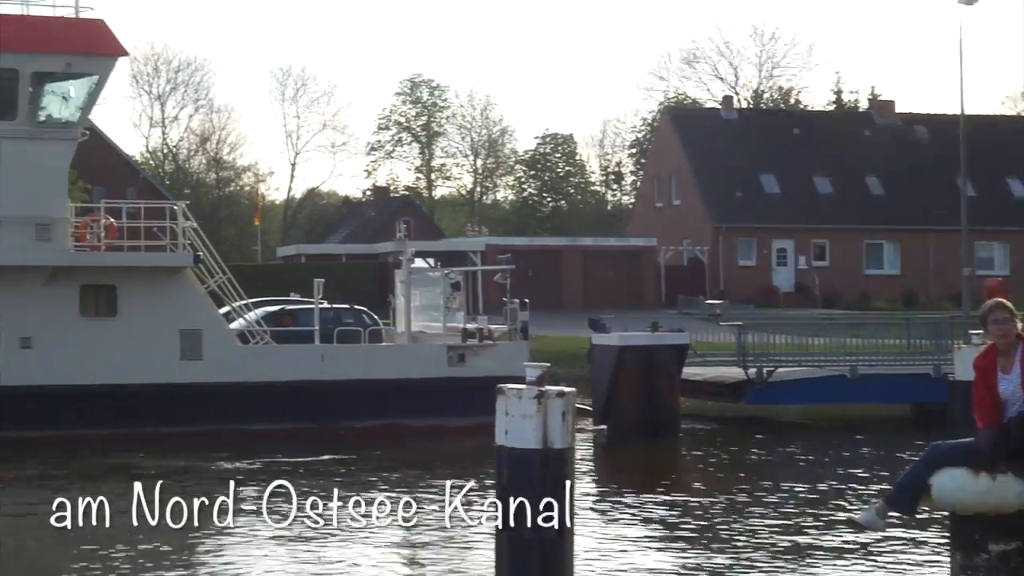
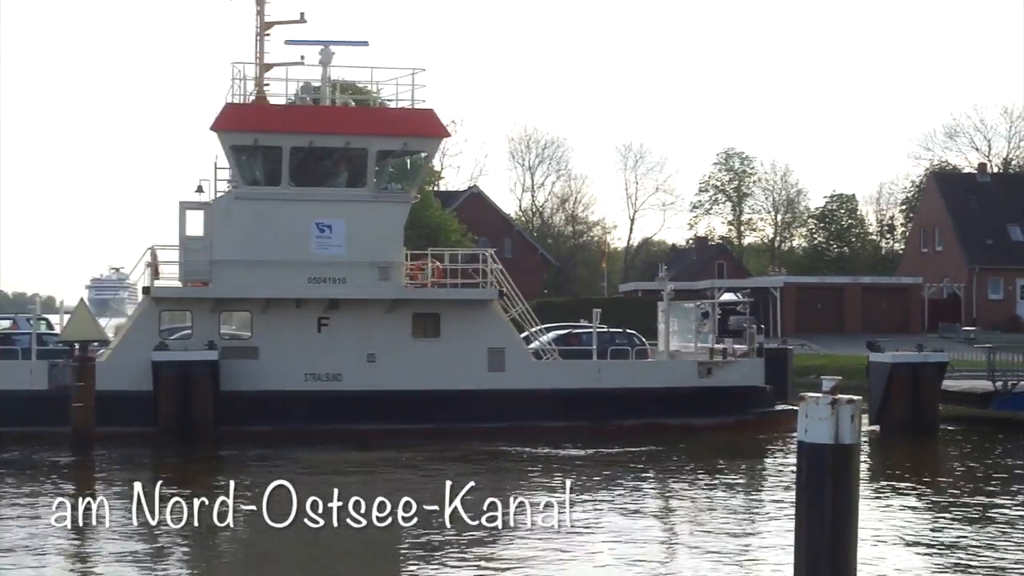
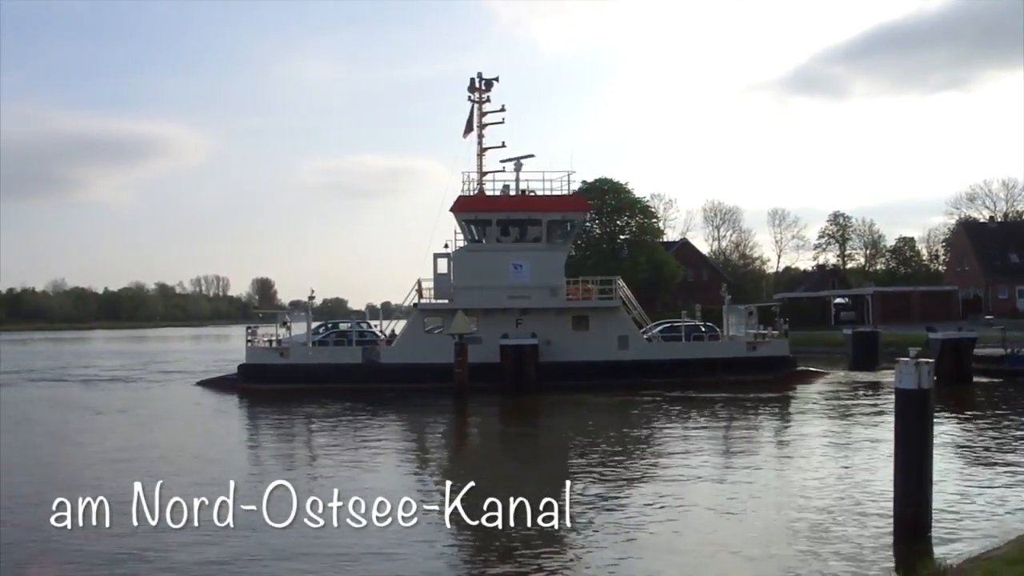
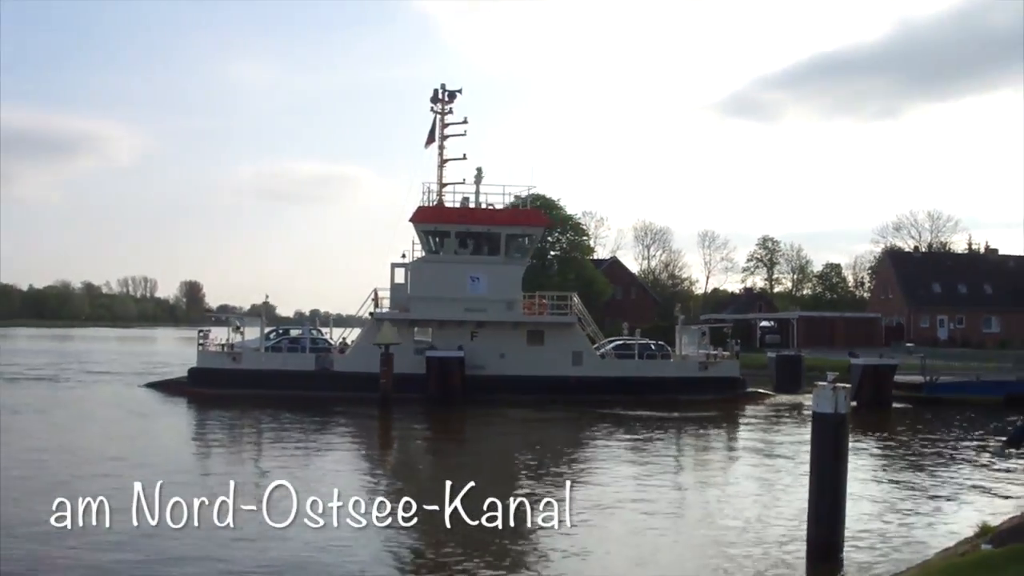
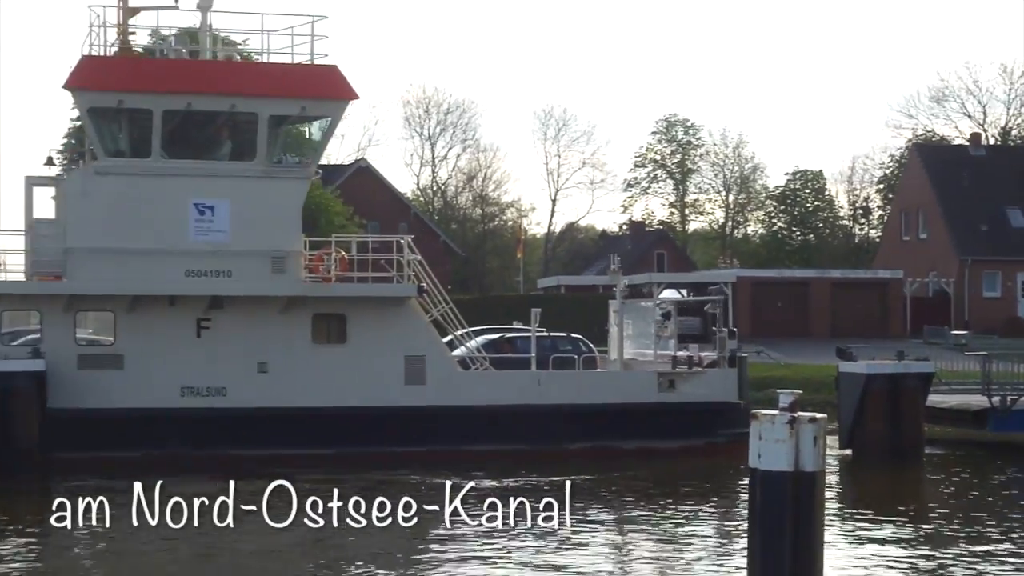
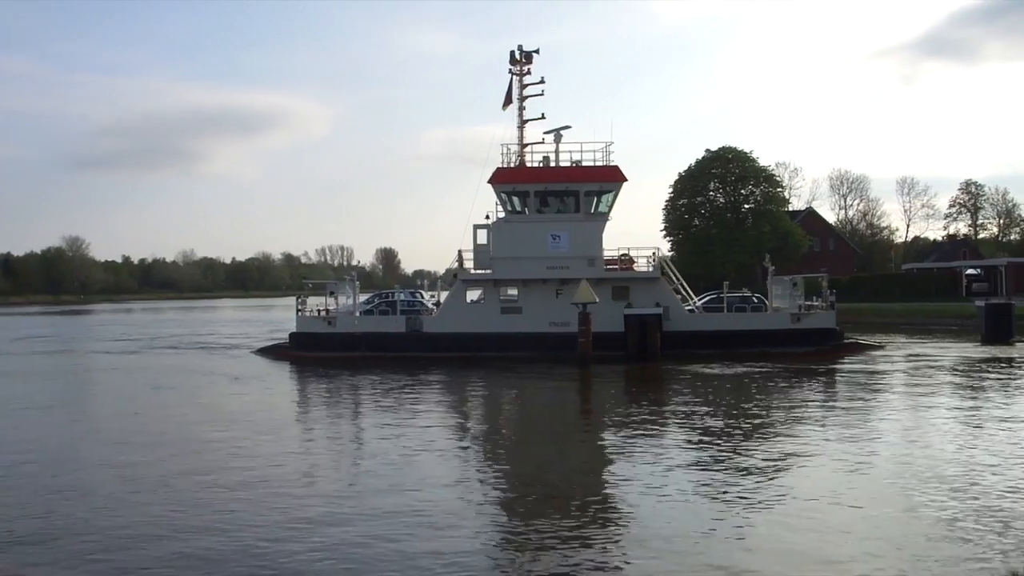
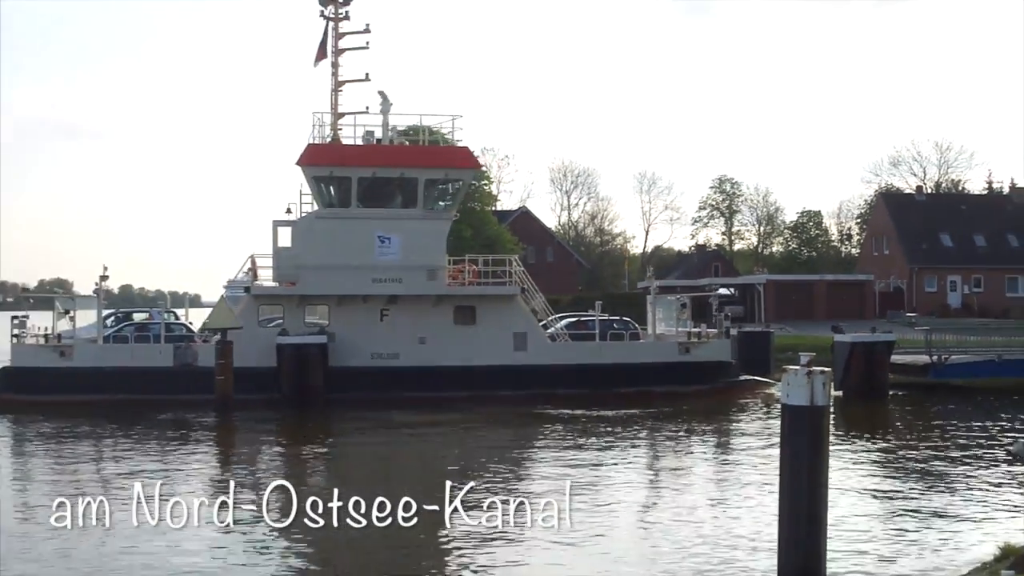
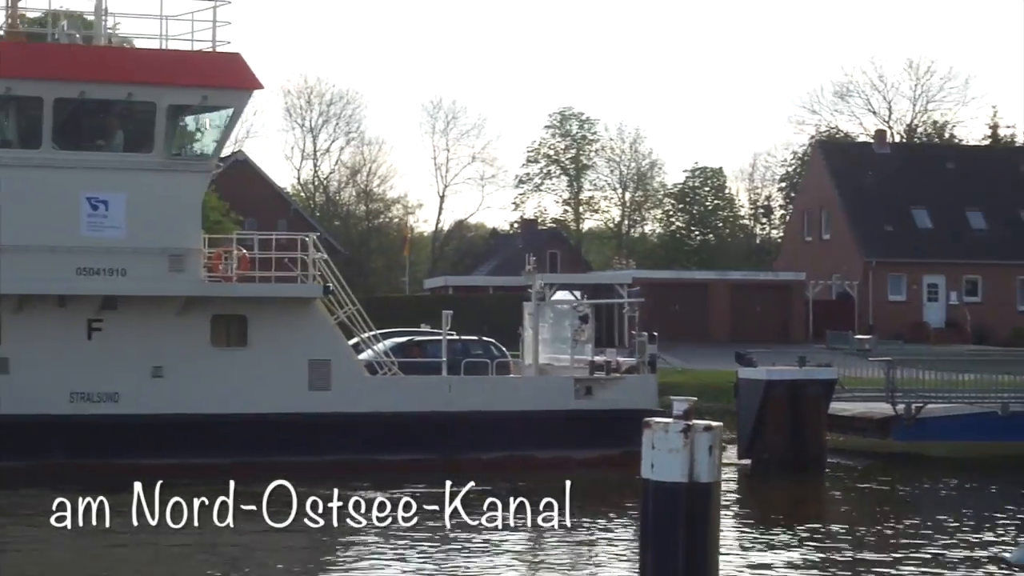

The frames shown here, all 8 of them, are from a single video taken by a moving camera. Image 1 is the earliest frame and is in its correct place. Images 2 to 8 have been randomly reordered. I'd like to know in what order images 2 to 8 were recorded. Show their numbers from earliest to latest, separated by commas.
8, 5, 2, 7, 4, 3, 6
